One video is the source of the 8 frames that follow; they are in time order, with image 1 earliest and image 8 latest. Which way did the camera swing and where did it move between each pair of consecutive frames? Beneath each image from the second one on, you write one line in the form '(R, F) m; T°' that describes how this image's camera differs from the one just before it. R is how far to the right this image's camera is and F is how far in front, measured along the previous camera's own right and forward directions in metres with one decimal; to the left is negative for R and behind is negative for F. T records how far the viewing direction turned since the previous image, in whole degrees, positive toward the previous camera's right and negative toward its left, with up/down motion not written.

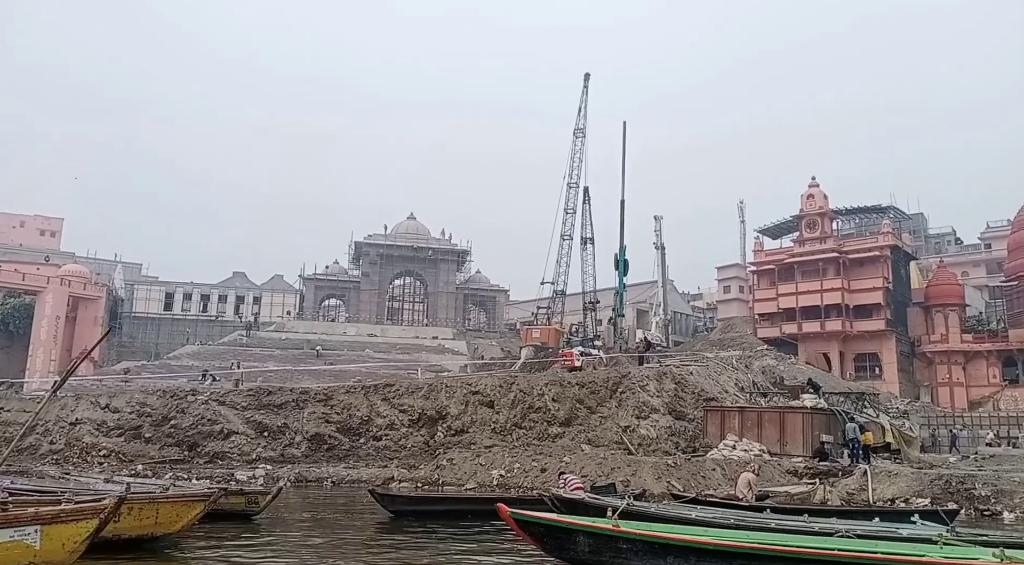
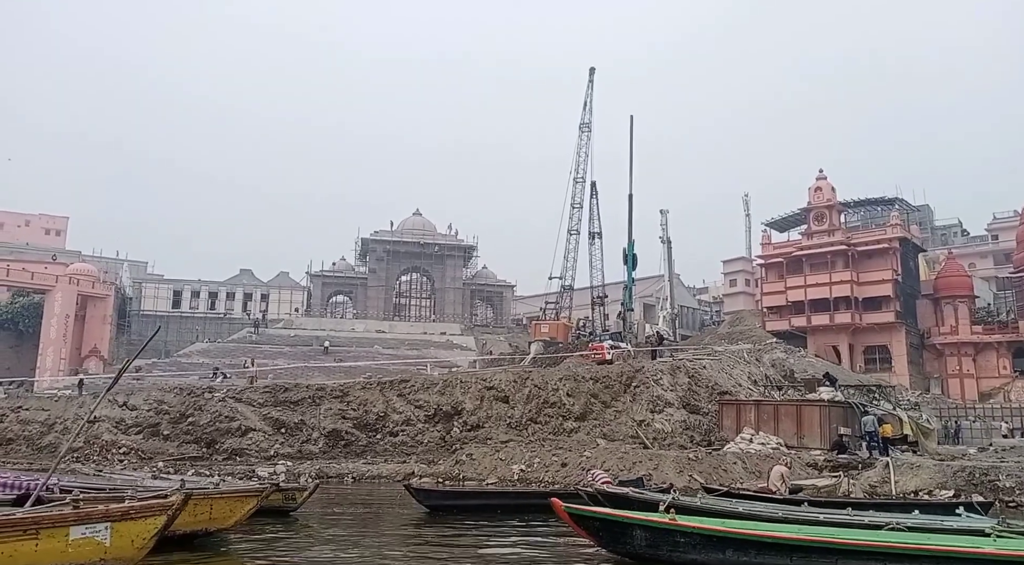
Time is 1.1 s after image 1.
(-0.5, 0.0) m; 0°
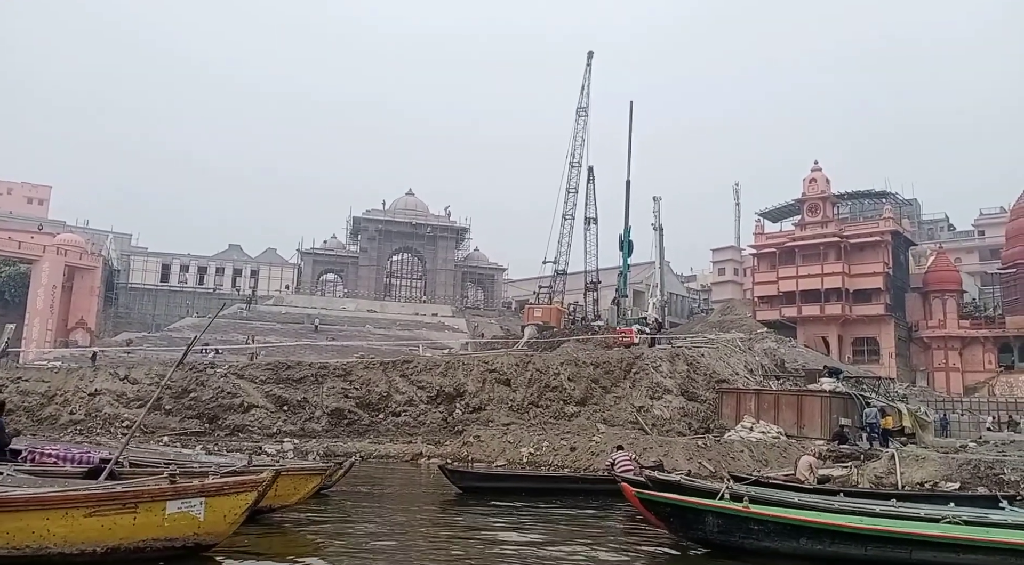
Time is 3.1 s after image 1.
(-0.9, 0.0) m; +1°
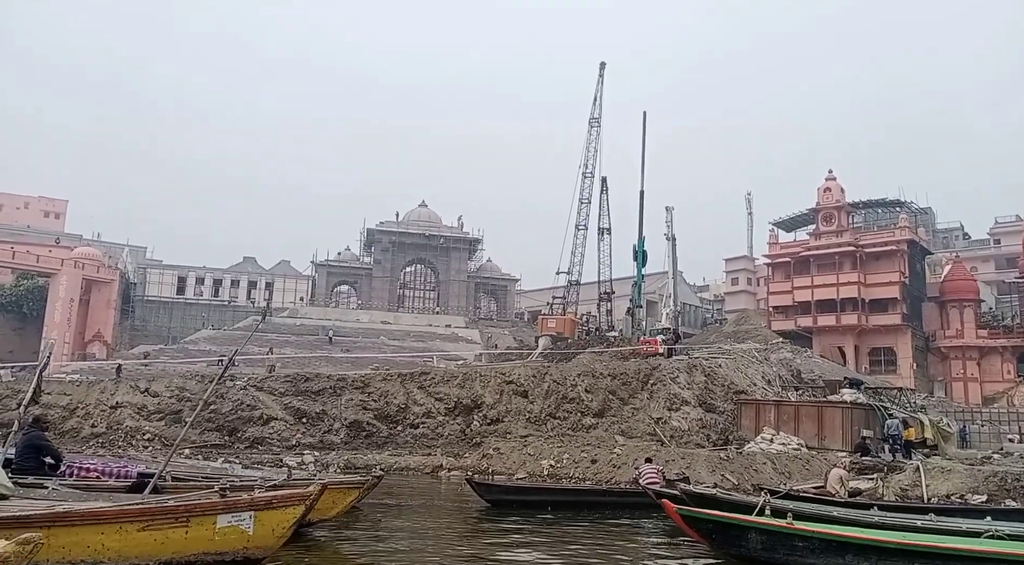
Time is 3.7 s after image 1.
(-0.3, 0.0) m; -1°
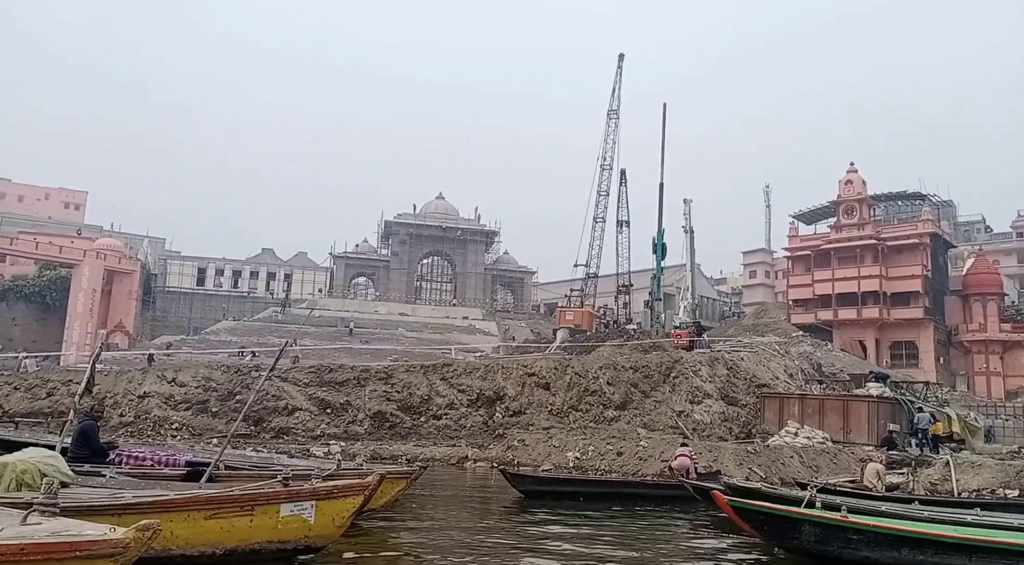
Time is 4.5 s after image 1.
(-0.4, 0.0) m; -1°
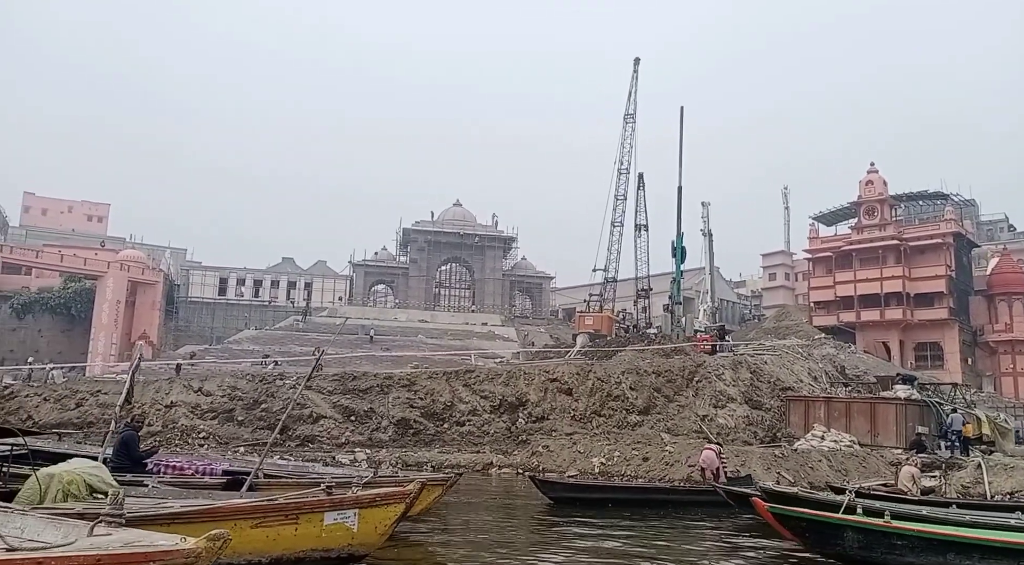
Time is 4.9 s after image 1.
(-0.2, 0.0) m; -1°
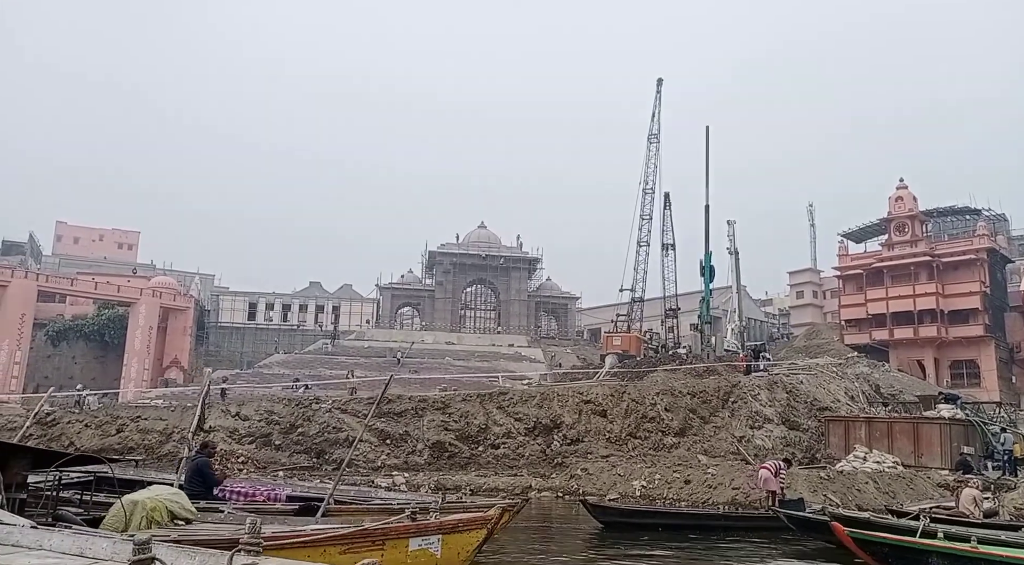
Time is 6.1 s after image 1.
(-0.5, -0.1) m; -2°
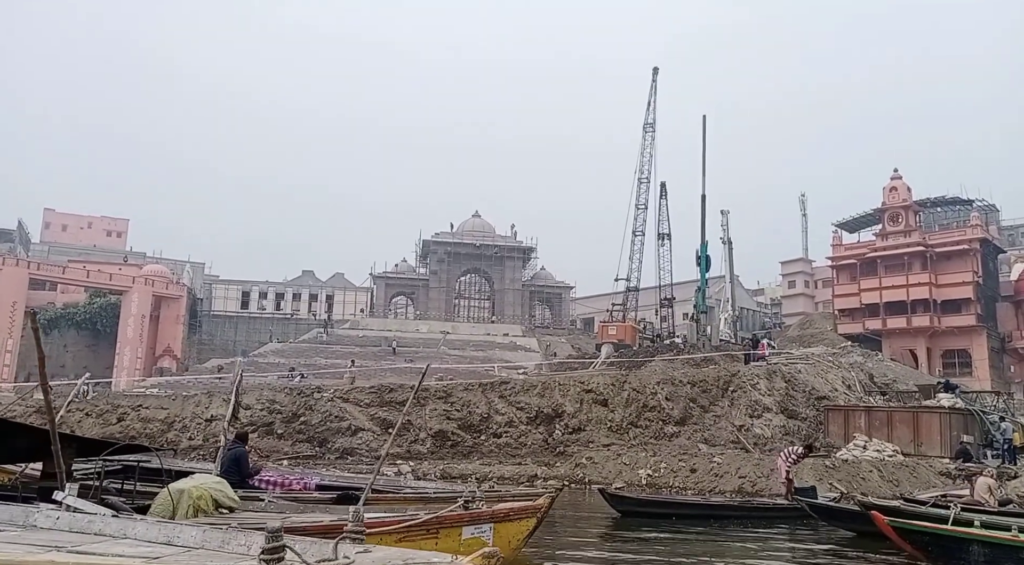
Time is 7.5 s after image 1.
(-0.5, 0.0) m; +1°
